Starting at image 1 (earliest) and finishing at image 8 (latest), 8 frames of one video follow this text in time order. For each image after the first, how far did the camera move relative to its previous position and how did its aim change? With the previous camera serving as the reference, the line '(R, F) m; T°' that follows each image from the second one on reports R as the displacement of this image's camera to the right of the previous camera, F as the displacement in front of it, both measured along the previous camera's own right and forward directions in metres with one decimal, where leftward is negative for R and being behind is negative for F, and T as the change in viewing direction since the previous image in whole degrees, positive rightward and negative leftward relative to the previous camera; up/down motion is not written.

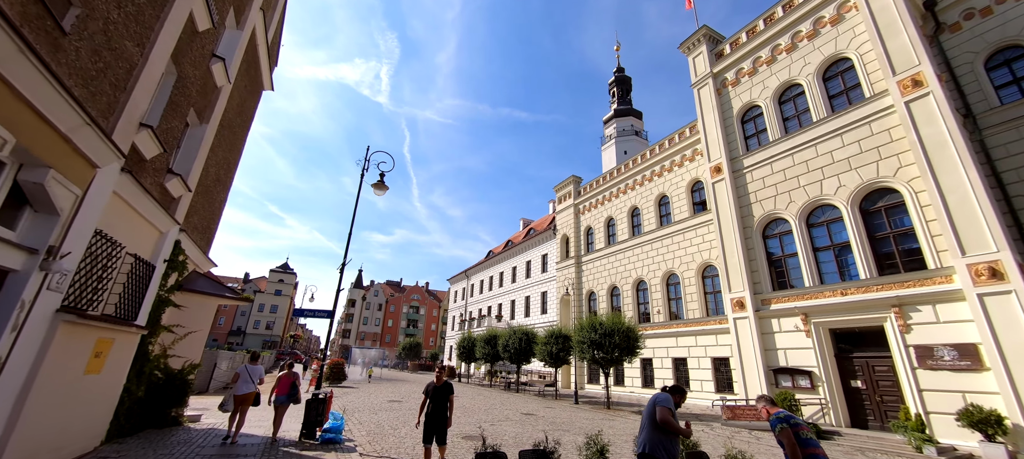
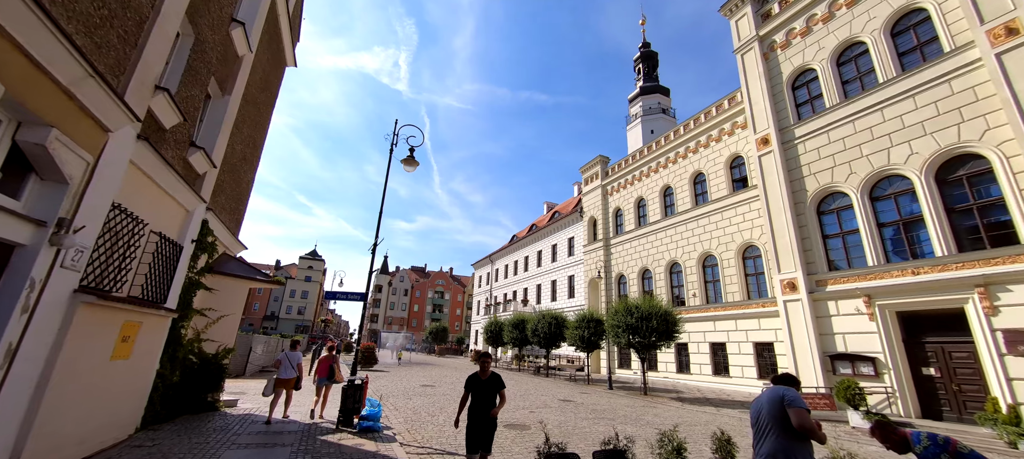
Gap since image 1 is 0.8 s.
(-0.4, +0.7) m; -3°
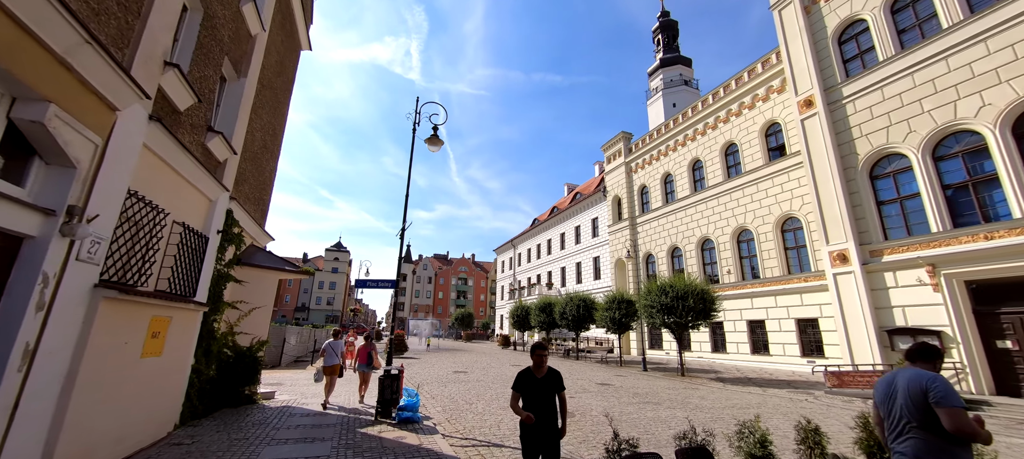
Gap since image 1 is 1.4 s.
(-0.3, +0.5) m; -3°
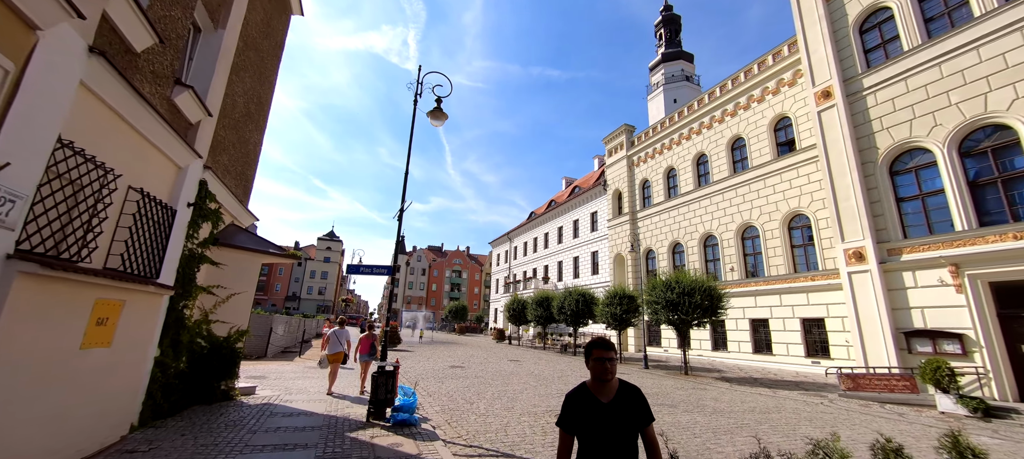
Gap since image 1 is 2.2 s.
(-0.3, +0.7) m; +1°
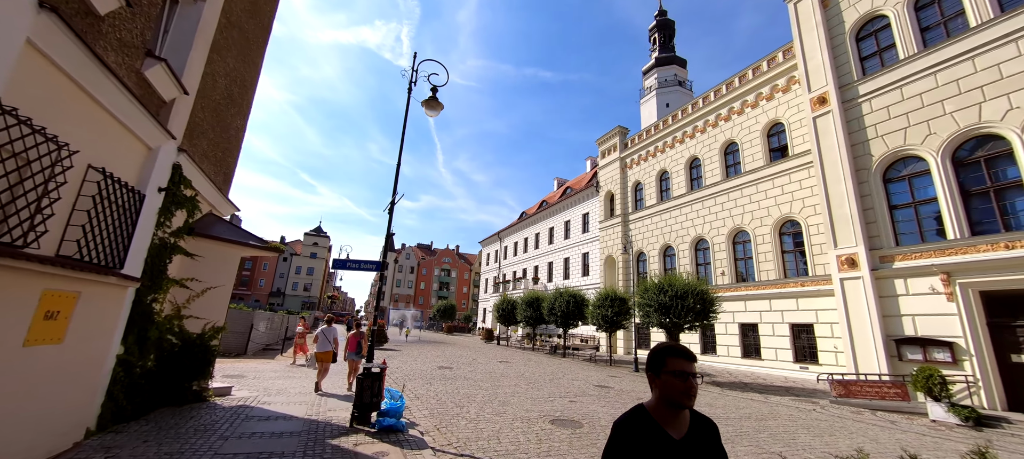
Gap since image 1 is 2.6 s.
(-0.1, +0.3) m; +2°
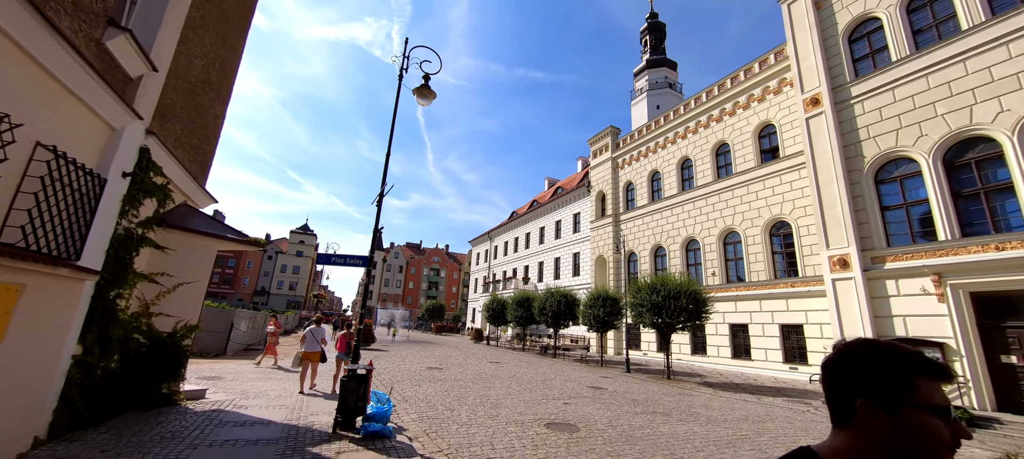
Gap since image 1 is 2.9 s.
(-0.1, +0.3) m; +2°
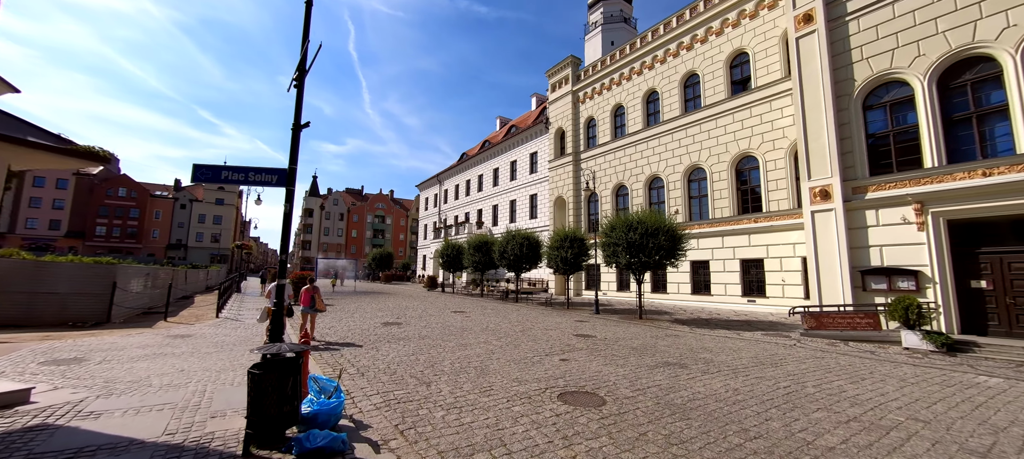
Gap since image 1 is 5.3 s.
(-0.7, +2.1) m; +8°
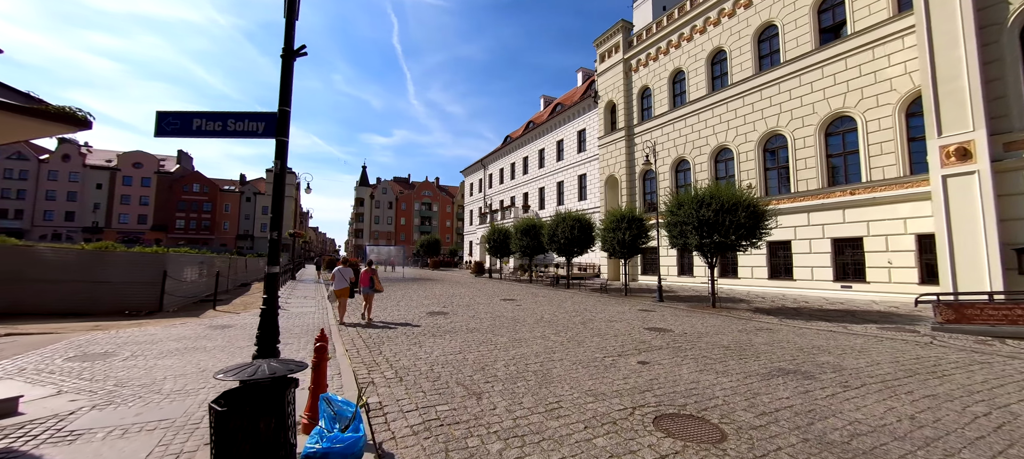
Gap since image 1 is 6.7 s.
(-0.3, +1.2) m; -7°
